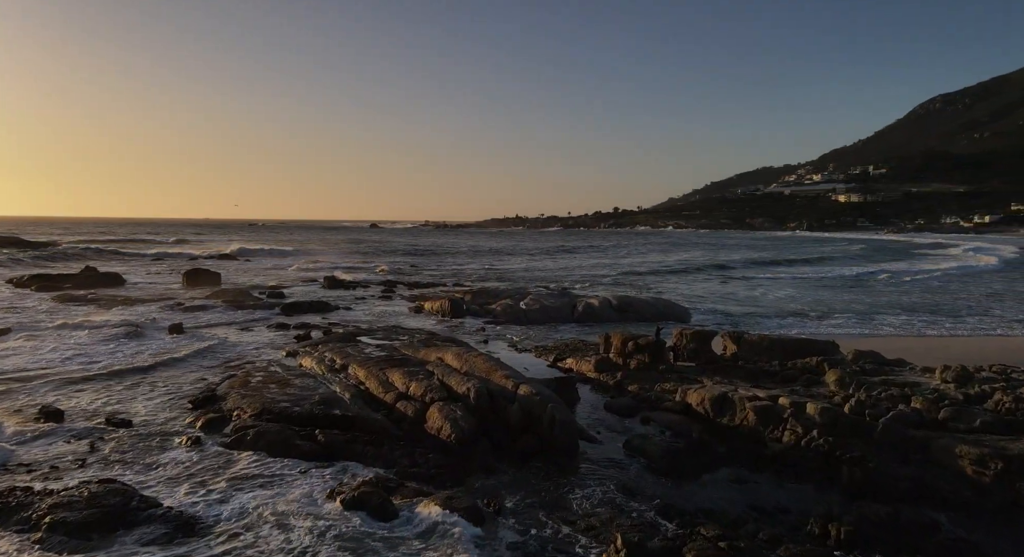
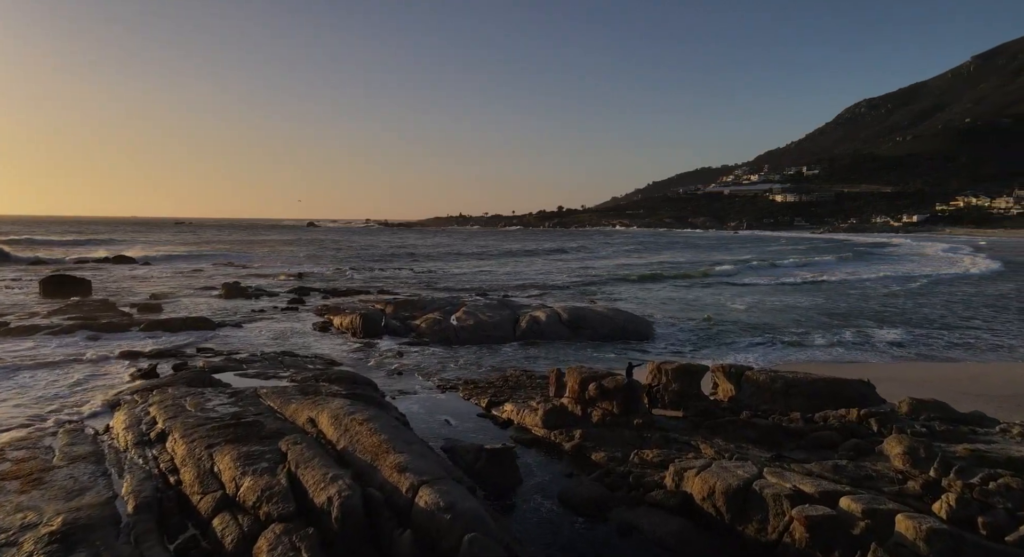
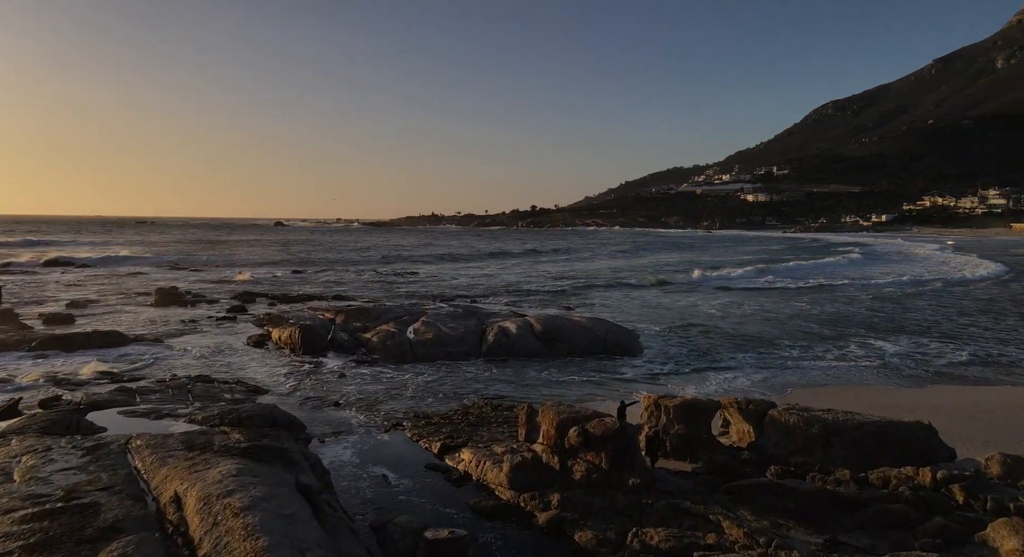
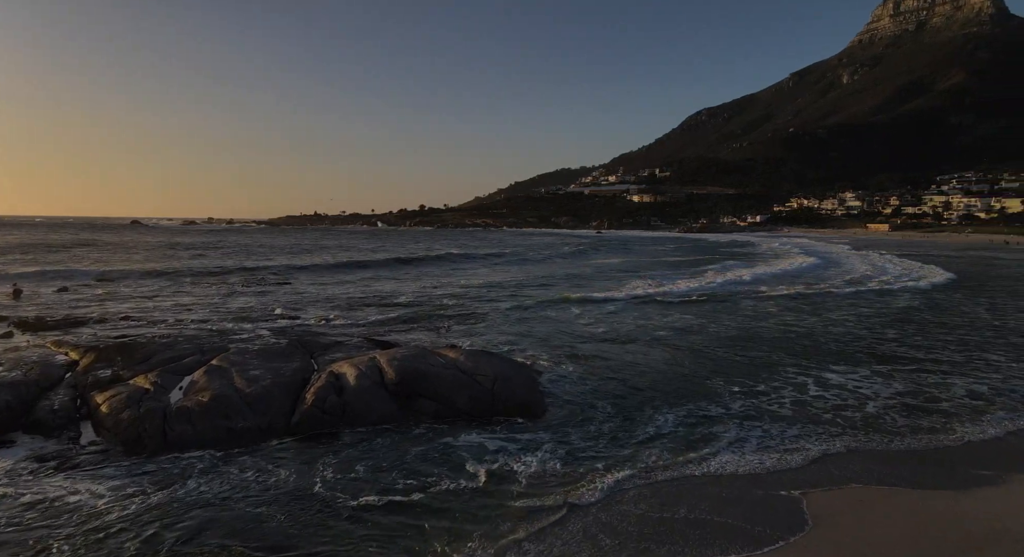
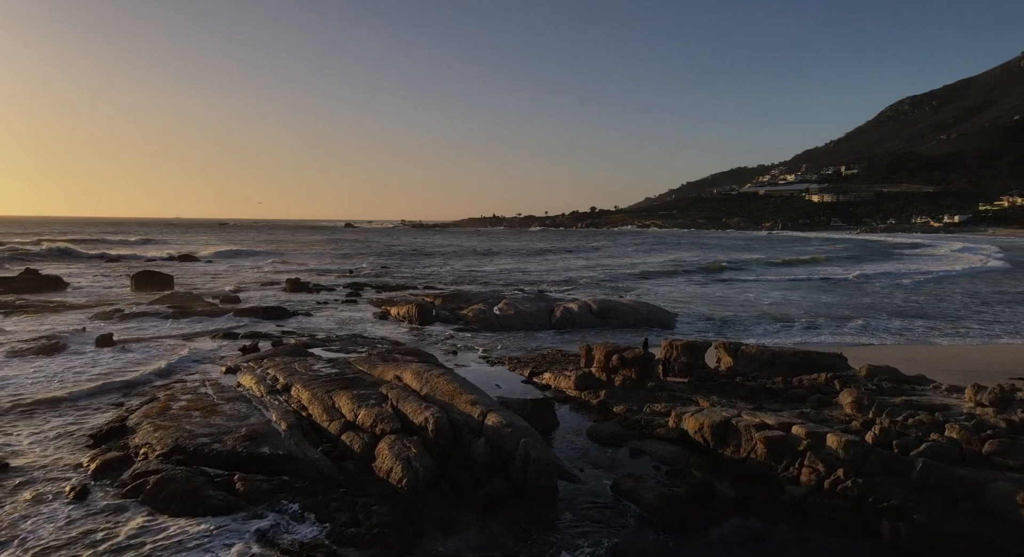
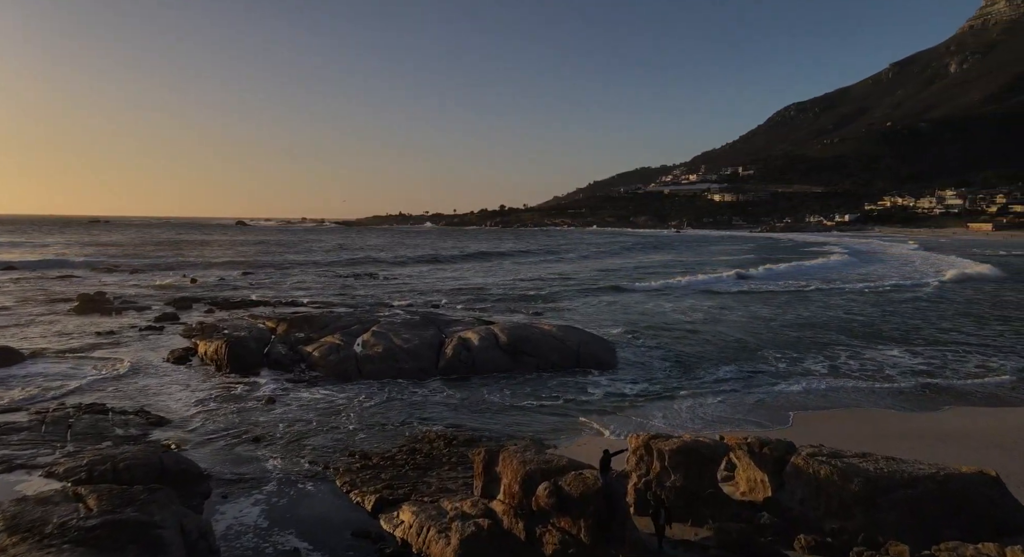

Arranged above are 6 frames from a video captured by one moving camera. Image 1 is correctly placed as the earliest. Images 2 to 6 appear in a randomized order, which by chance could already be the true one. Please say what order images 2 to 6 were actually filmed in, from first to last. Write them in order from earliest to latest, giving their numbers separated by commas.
5, 2, 3, 6, 4
